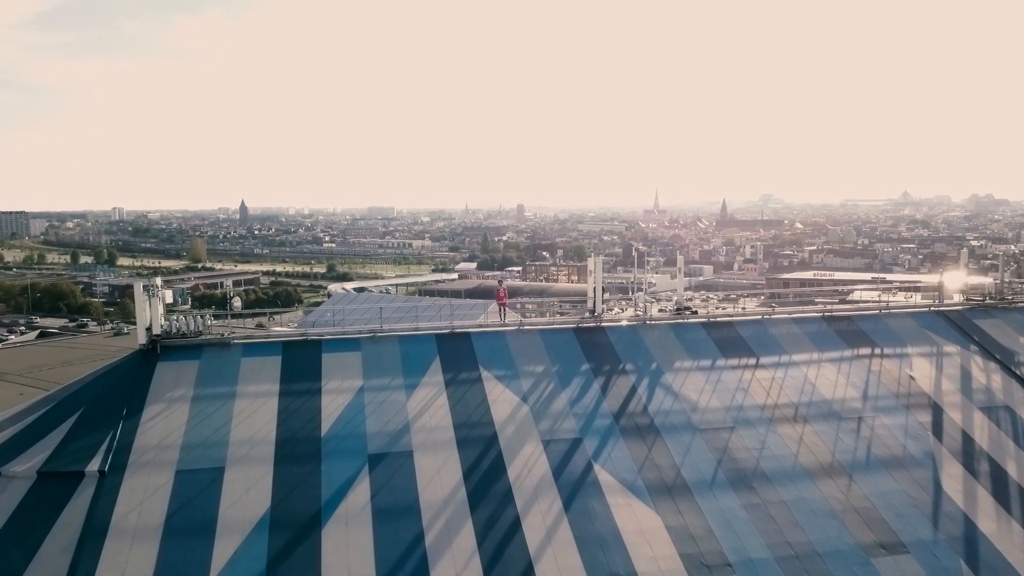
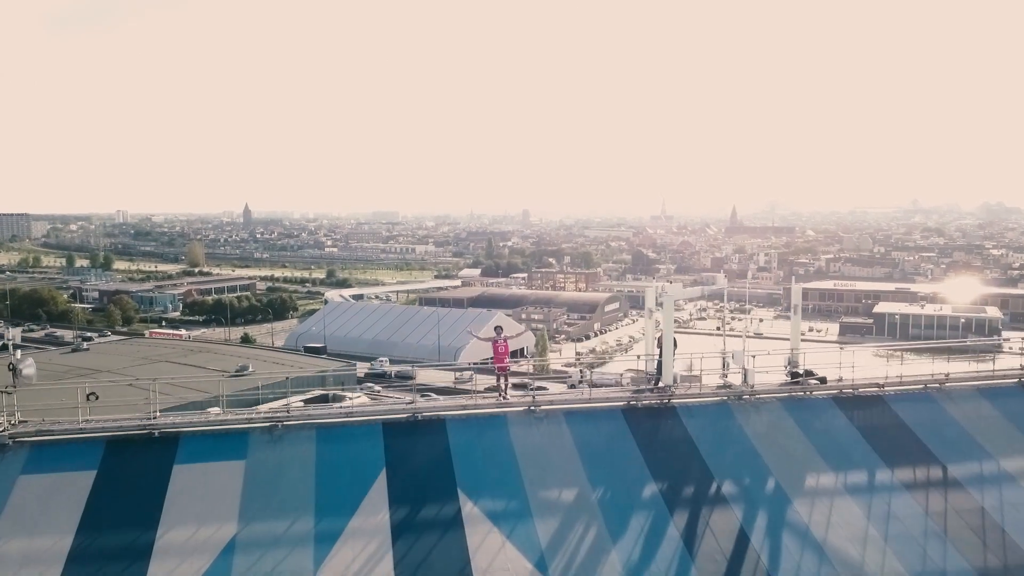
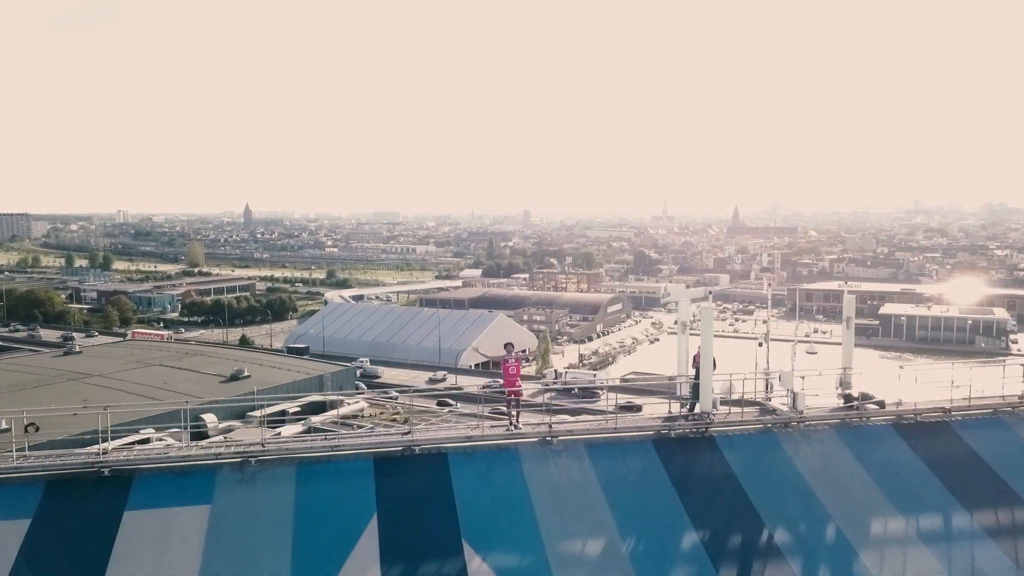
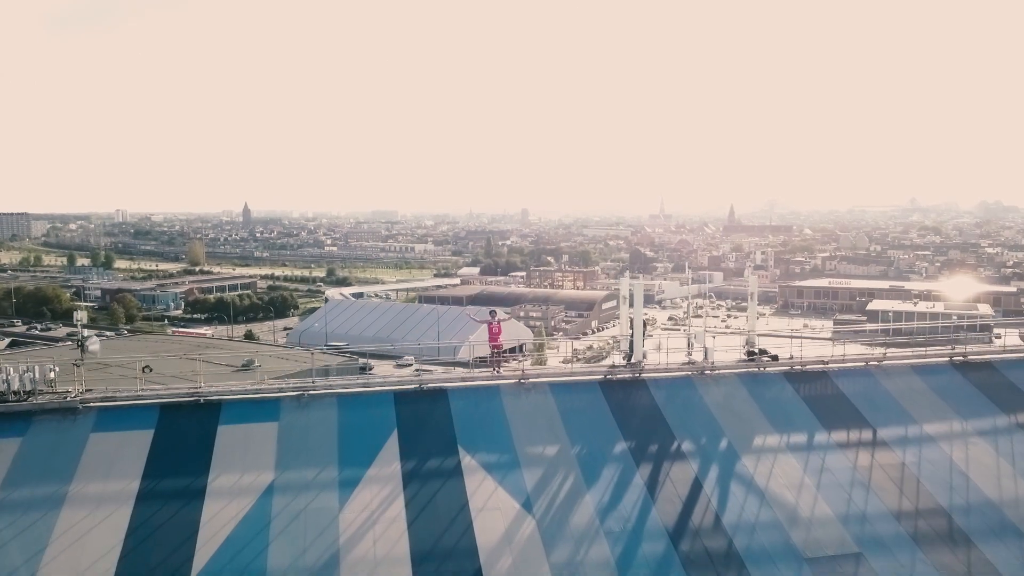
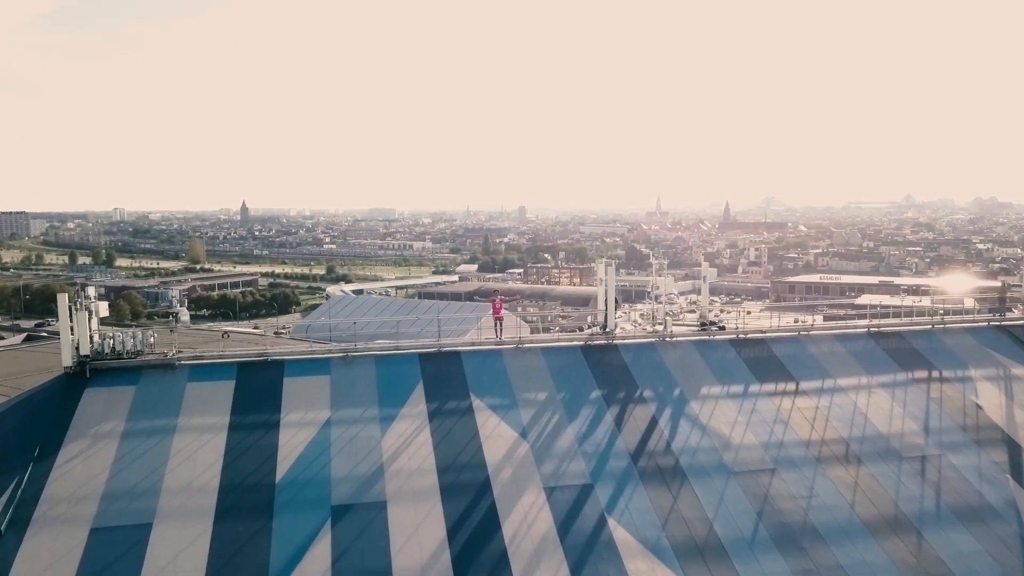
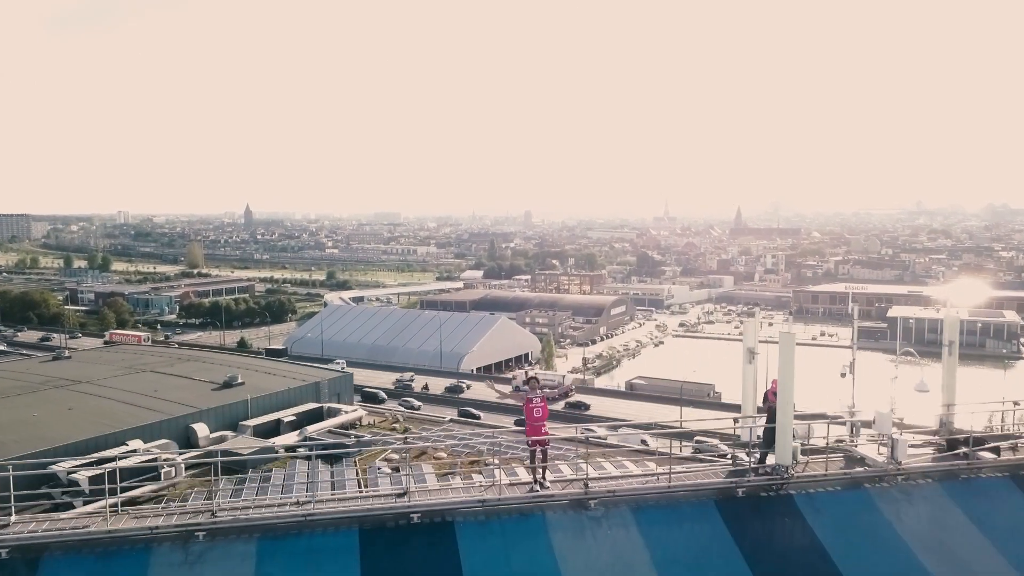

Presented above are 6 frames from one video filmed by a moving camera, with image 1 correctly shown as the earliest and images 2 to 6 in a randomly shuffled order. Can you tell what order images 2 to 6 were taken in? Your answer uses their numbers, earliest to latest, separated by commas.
5, 4, 2, 3, 6
